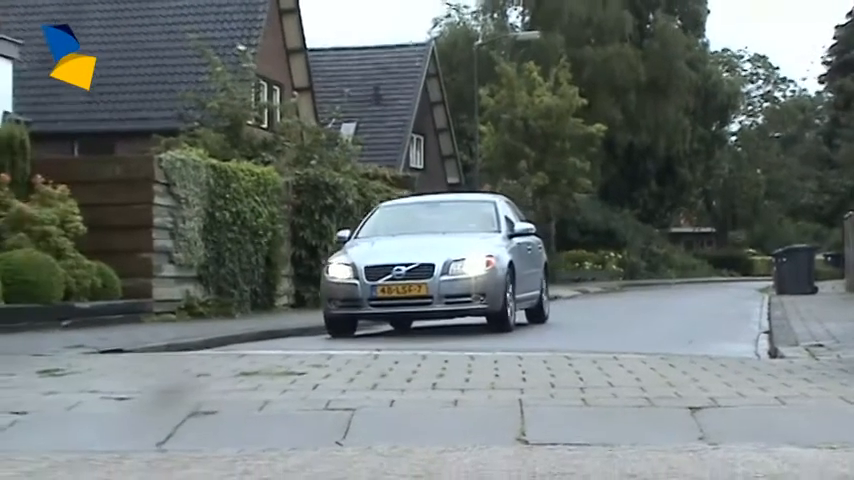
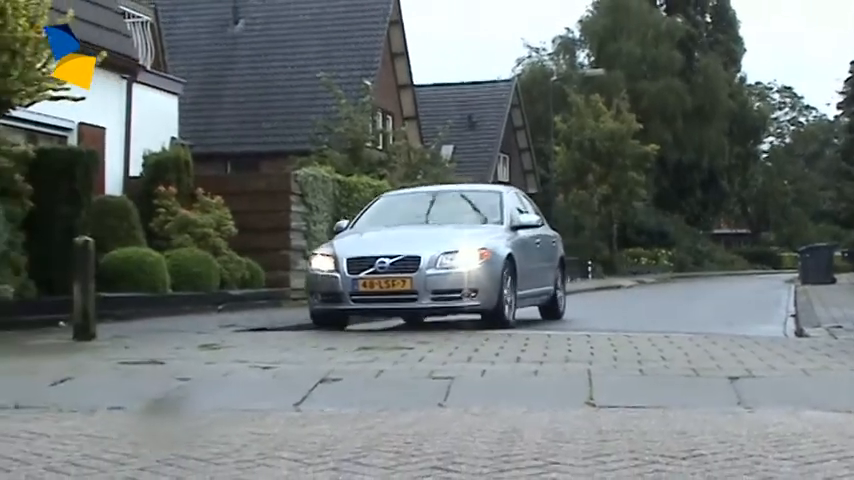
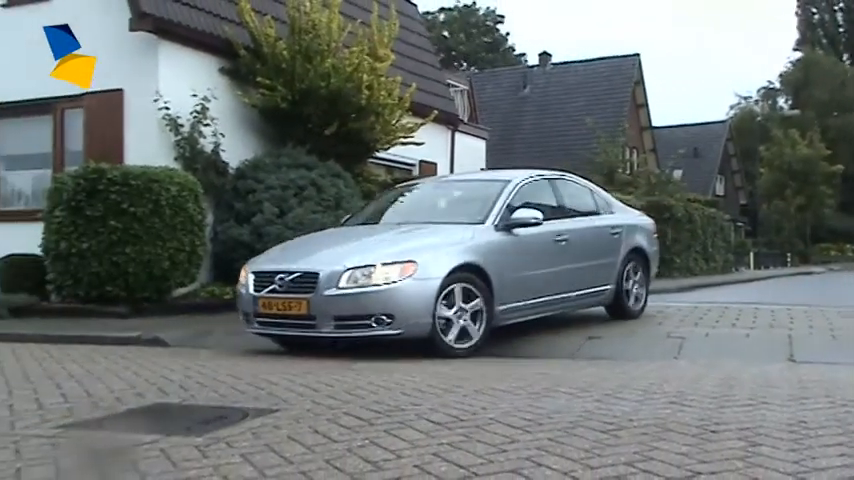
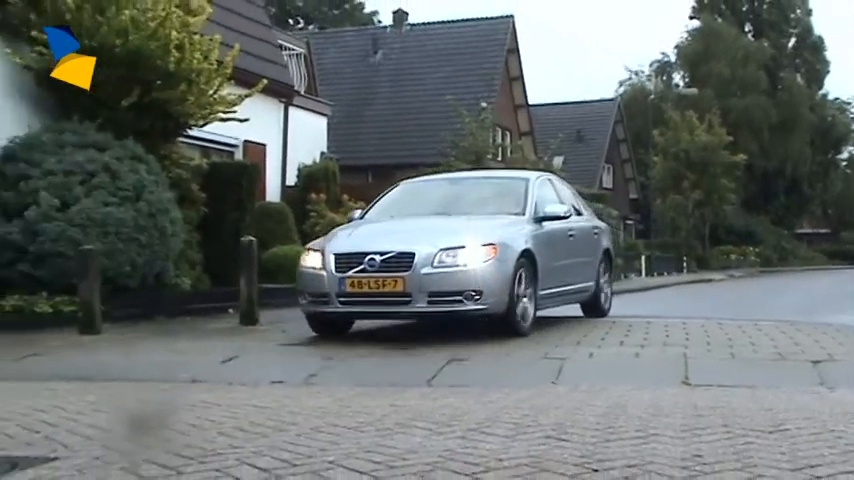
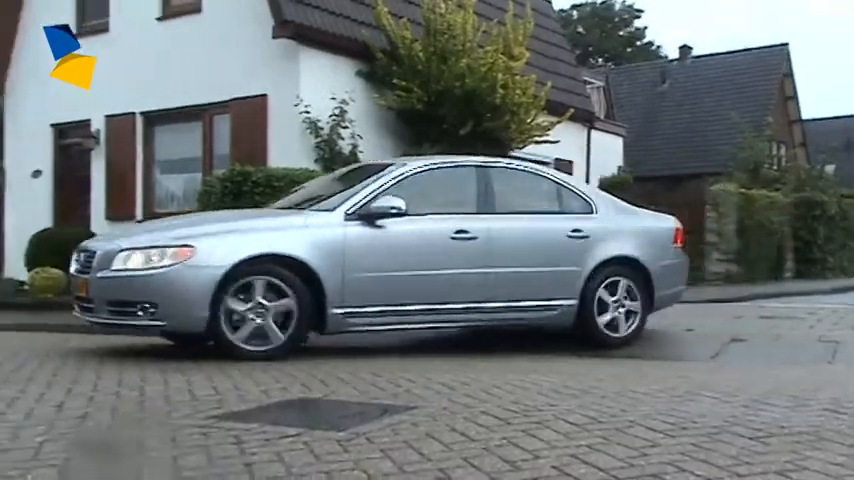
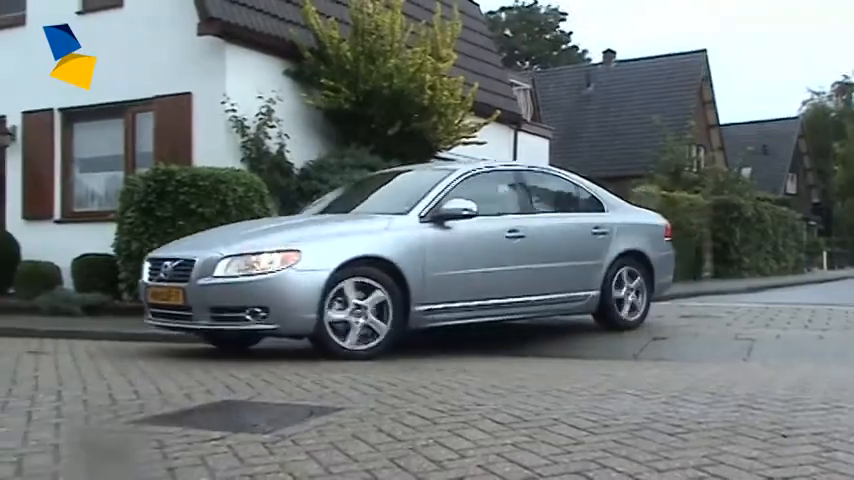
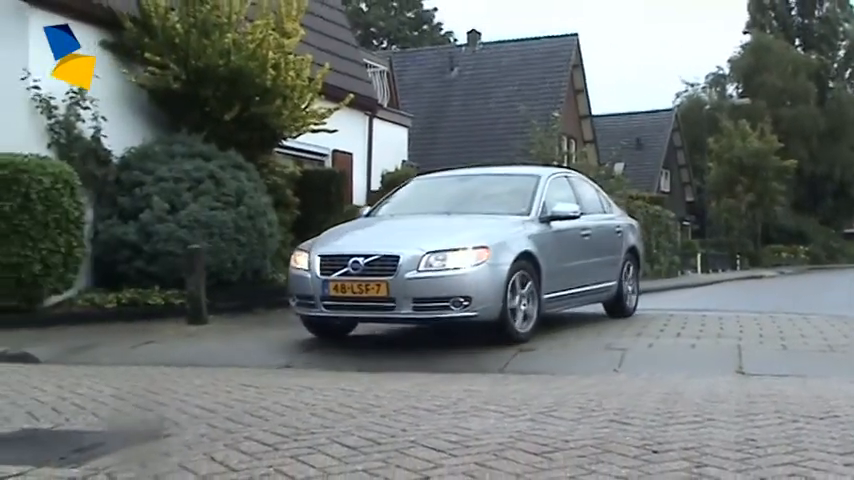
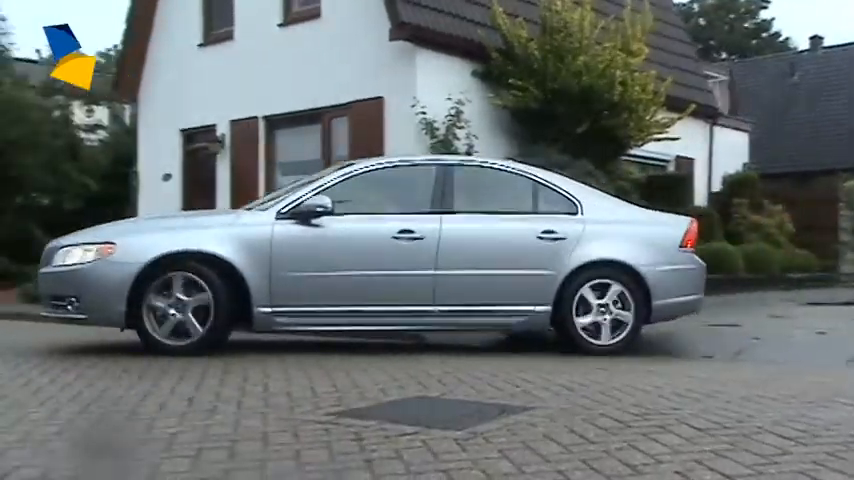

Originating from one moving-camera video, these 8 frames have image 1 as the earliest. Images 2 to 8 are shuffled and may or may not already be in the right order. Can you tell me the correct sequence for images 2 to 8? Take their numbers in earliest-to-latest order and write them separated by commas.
2, 4, 7, 3, 6, 5, 8
